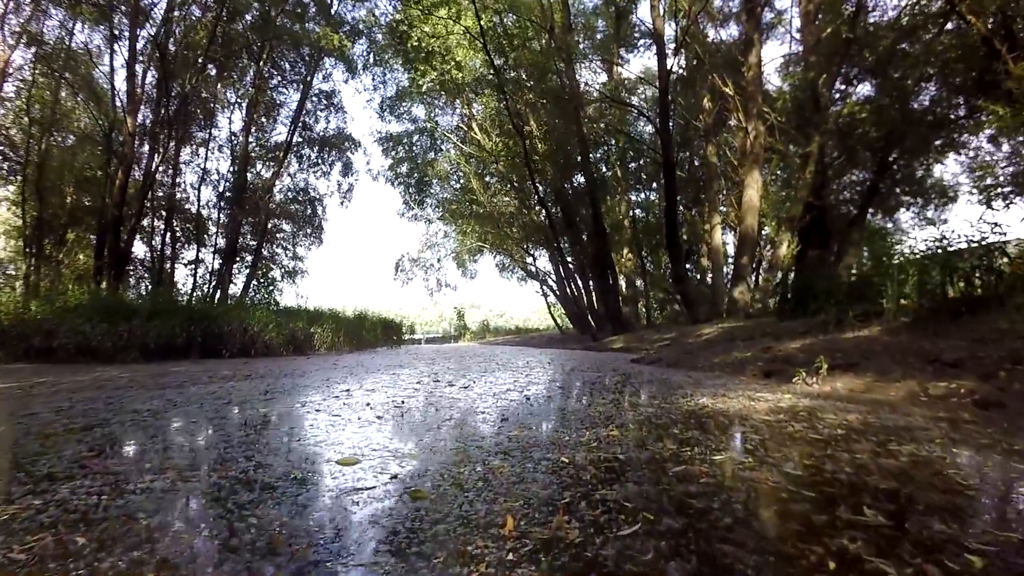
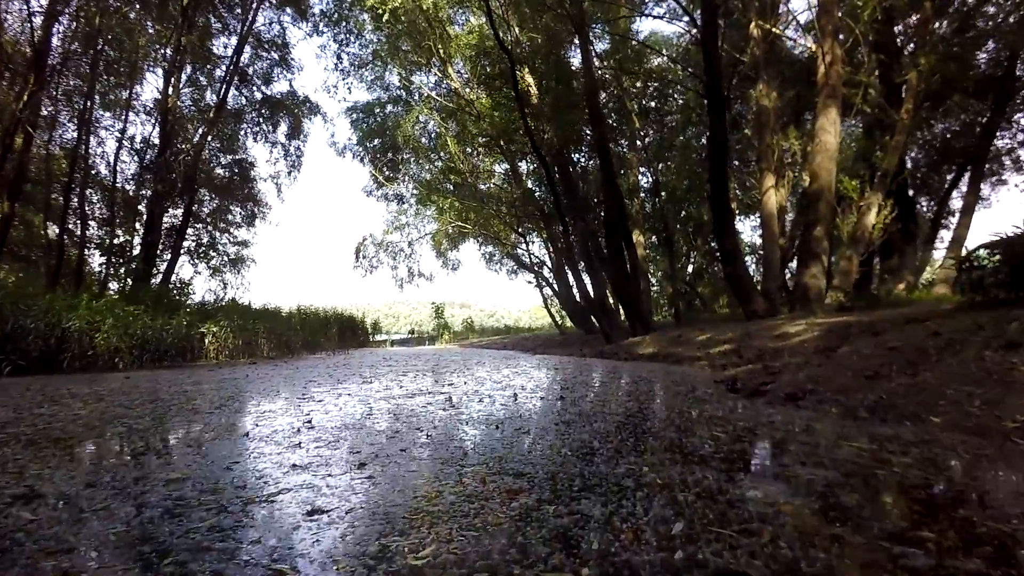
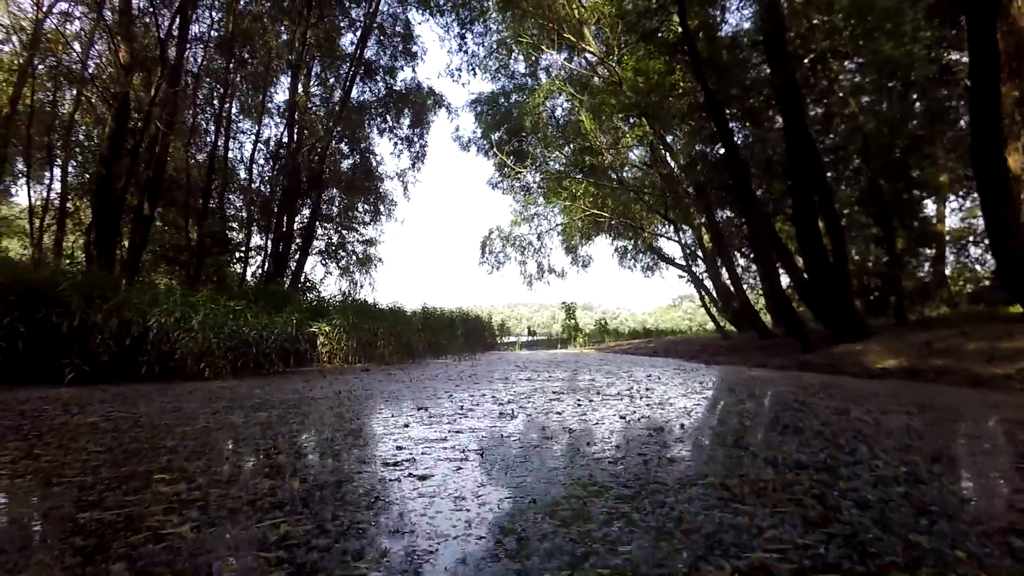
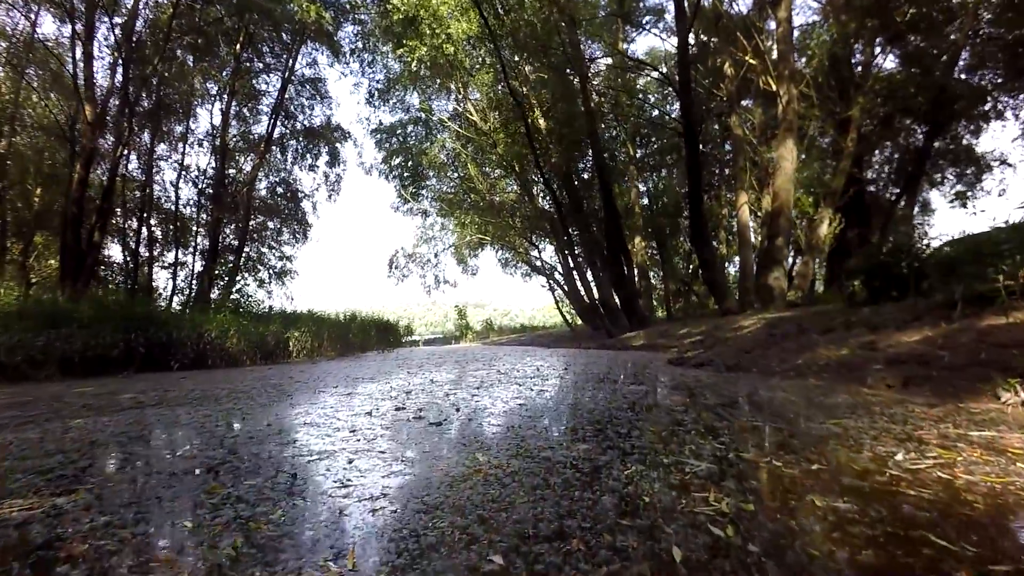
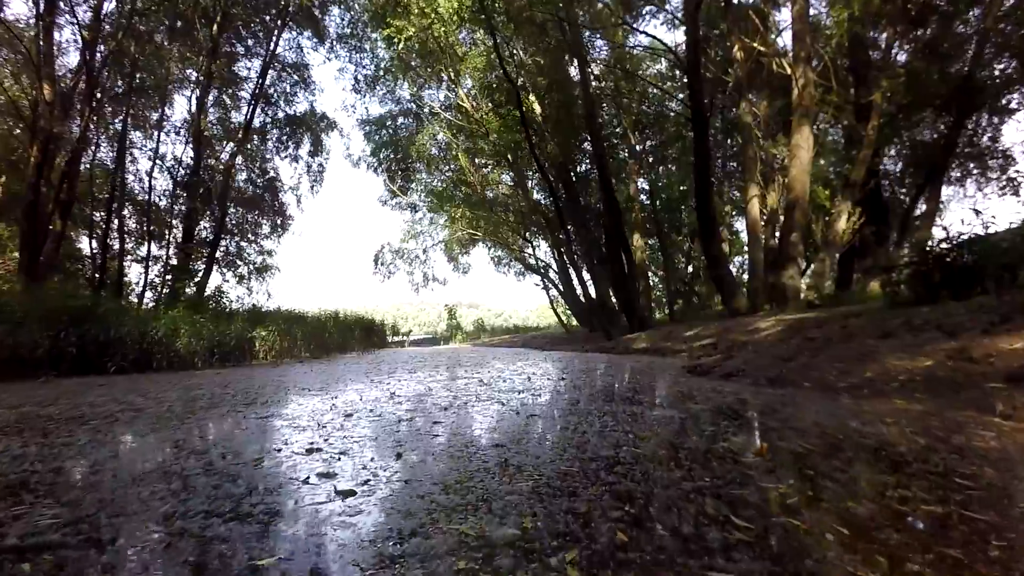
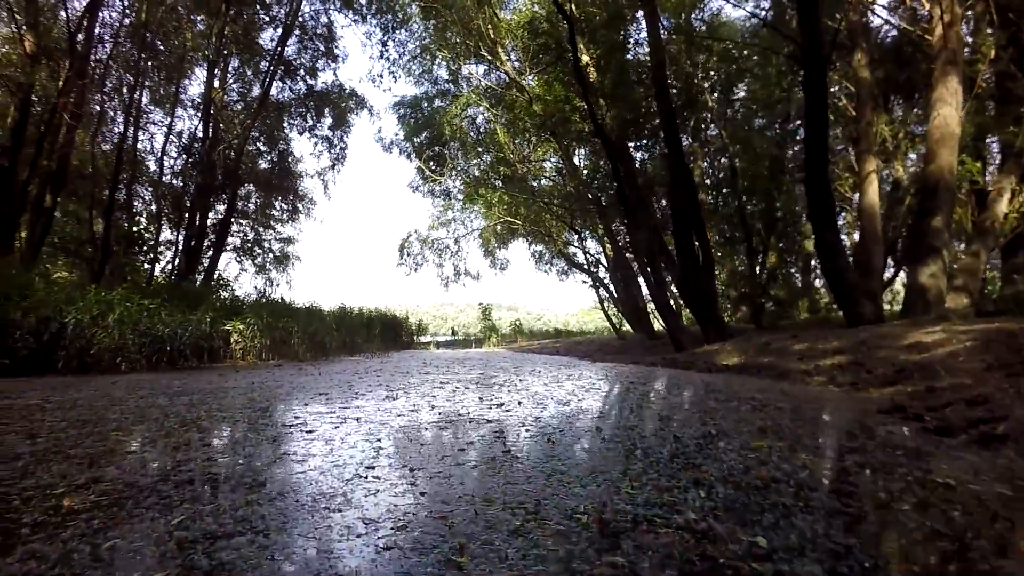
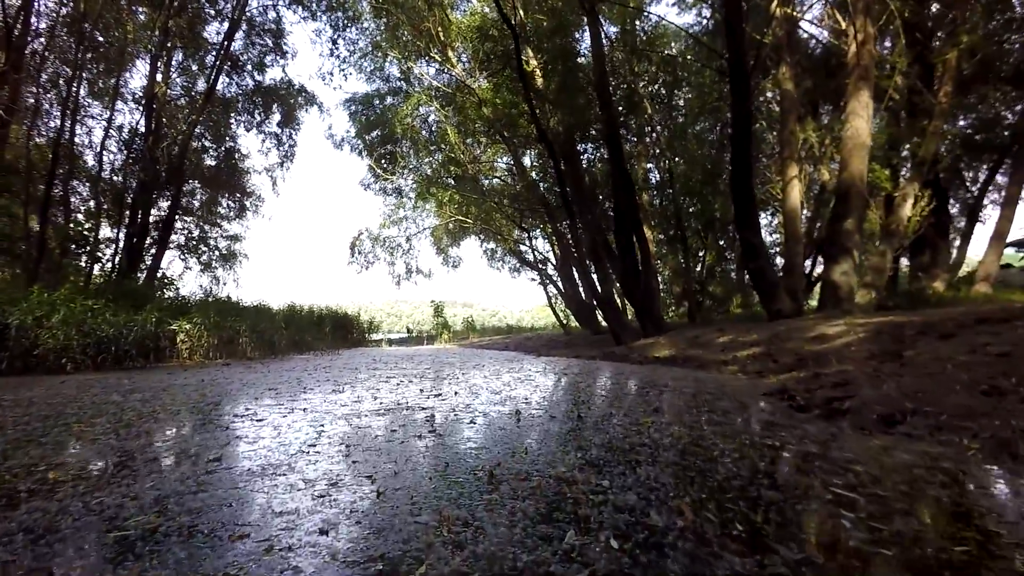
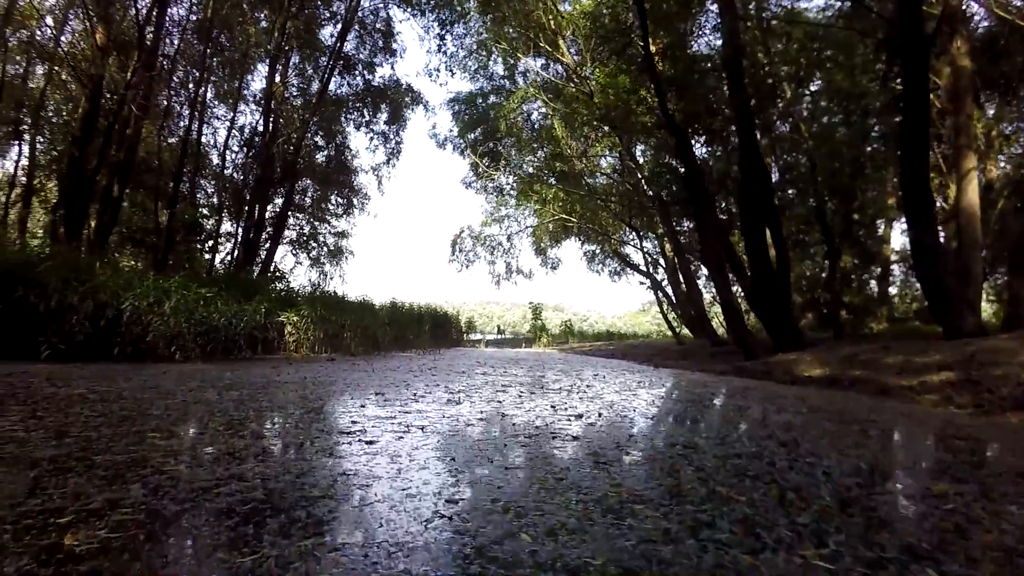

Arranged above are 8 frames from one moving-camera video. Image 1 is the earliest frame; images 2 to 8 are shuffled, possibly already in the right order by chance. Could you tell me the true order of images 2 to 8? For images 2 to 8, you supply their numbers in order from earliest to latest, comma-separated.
4, 5, 2, 7, 6, 8, 3
